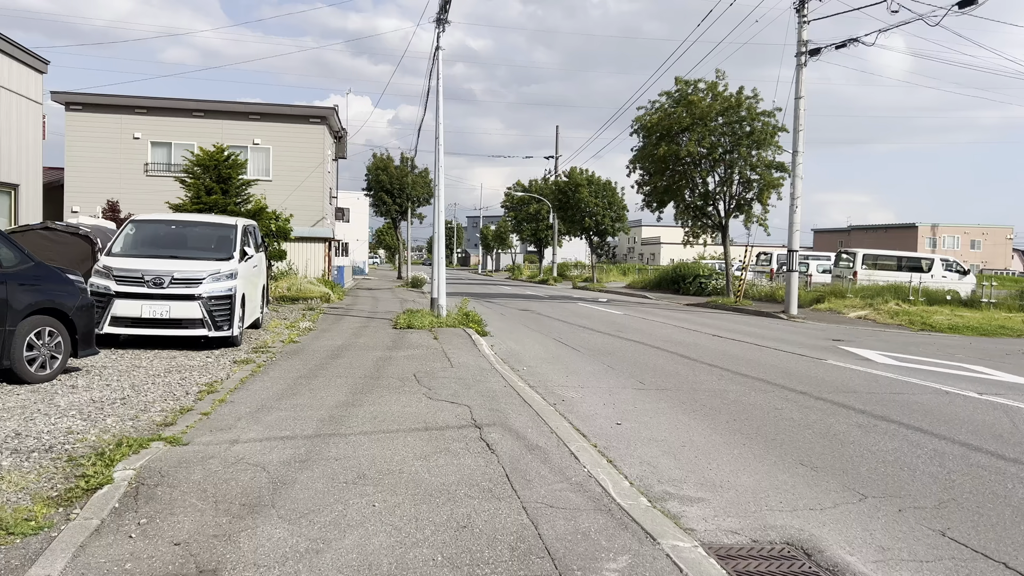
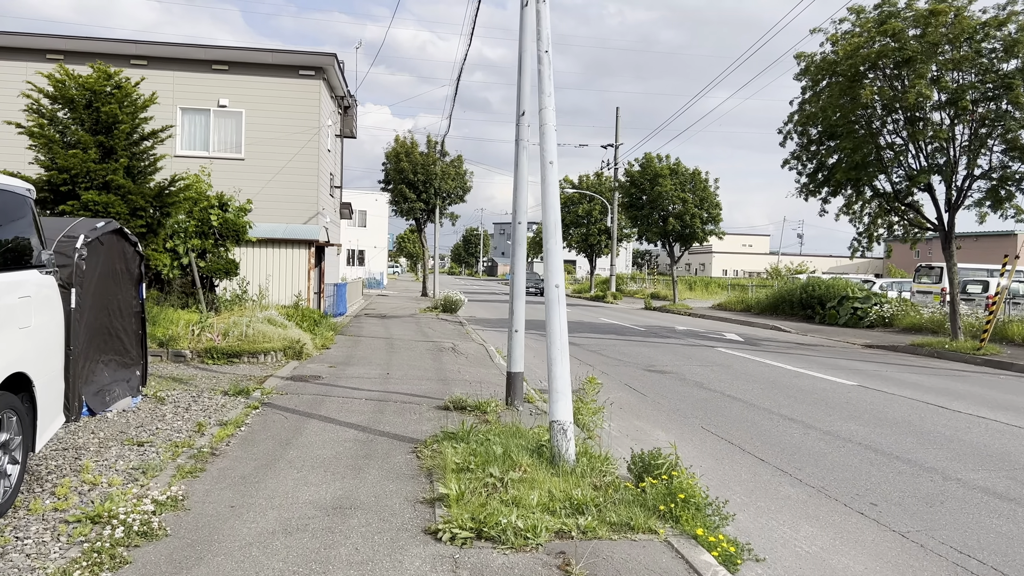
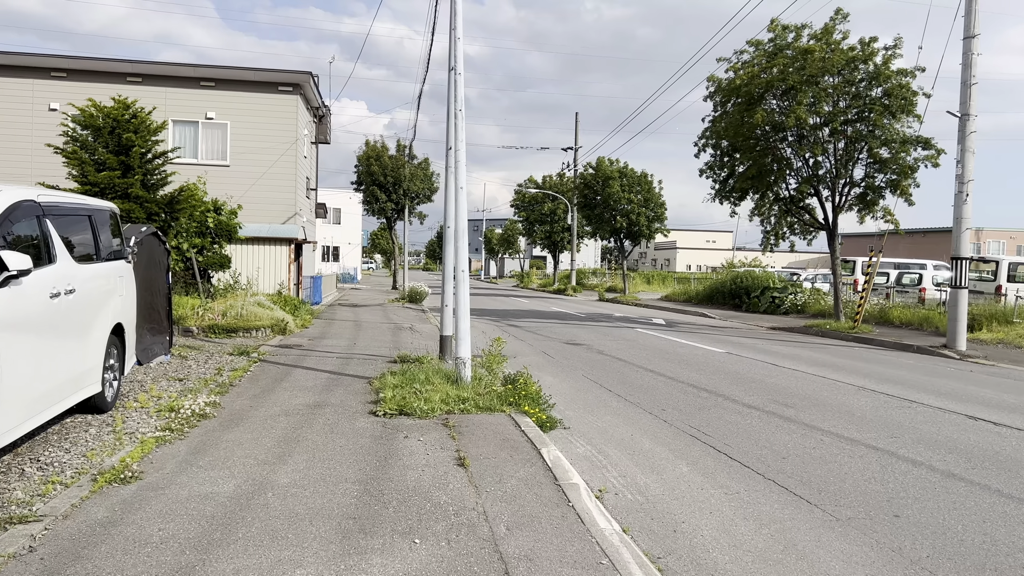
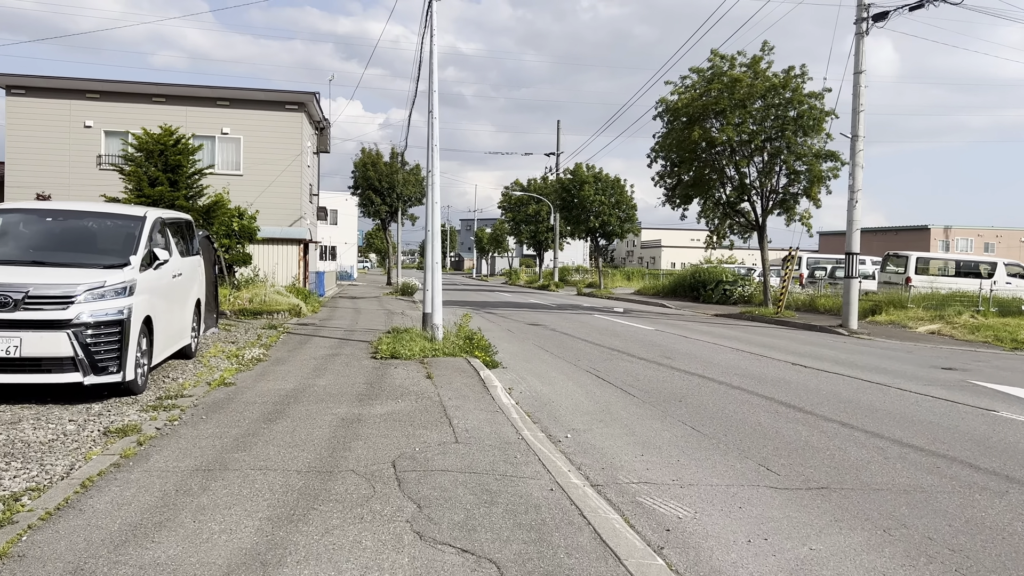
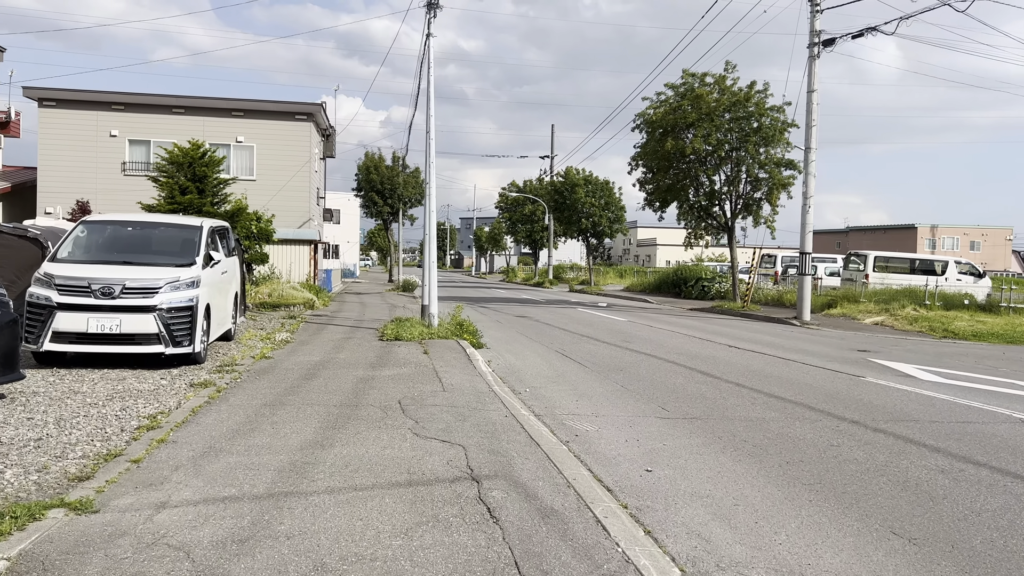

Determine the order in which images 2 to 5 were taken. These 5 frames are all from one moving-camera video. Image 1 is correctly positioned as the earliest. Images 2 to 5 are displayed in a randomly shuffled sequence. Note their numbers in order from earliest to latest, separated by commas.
5, 4, 3, 2
